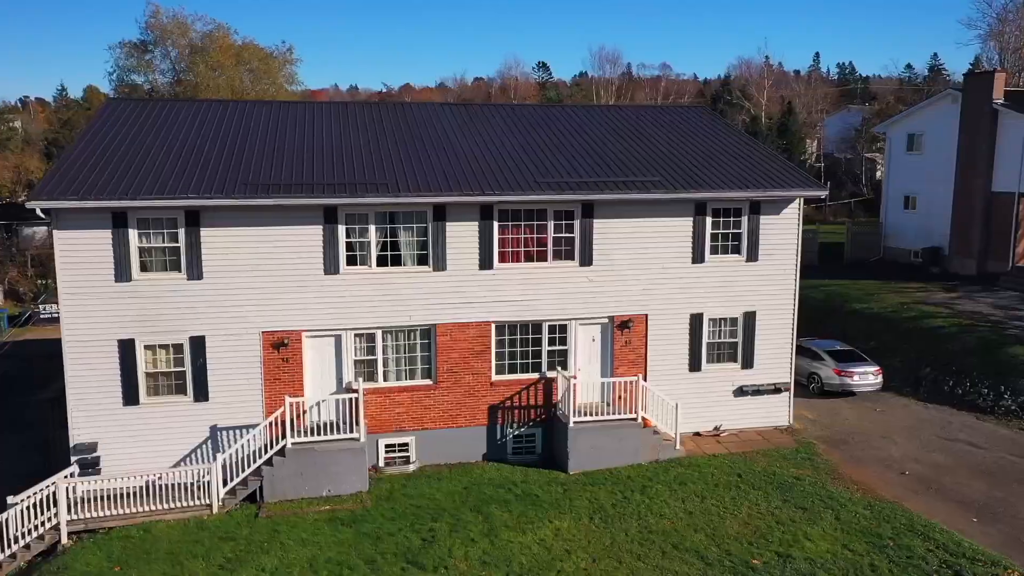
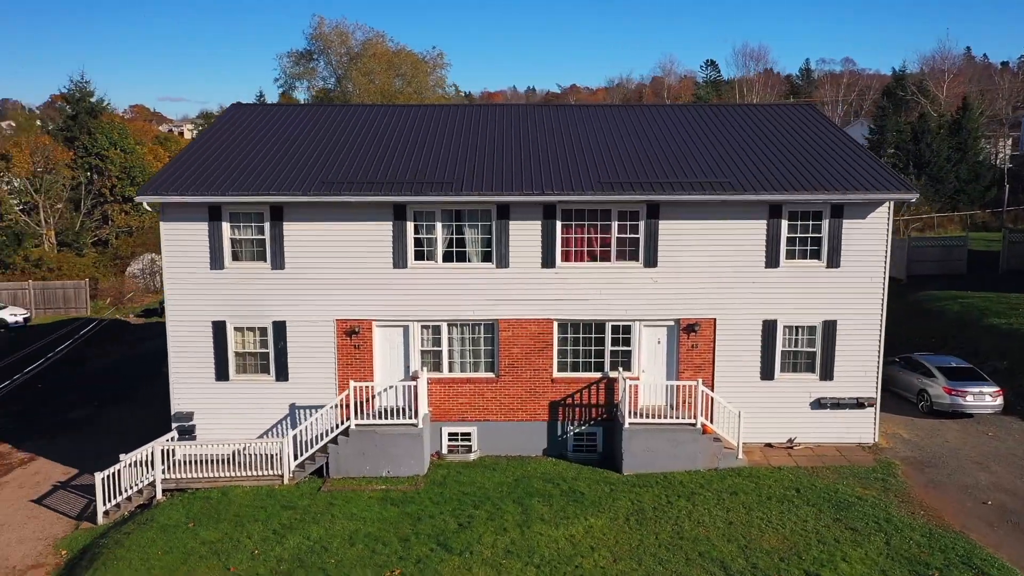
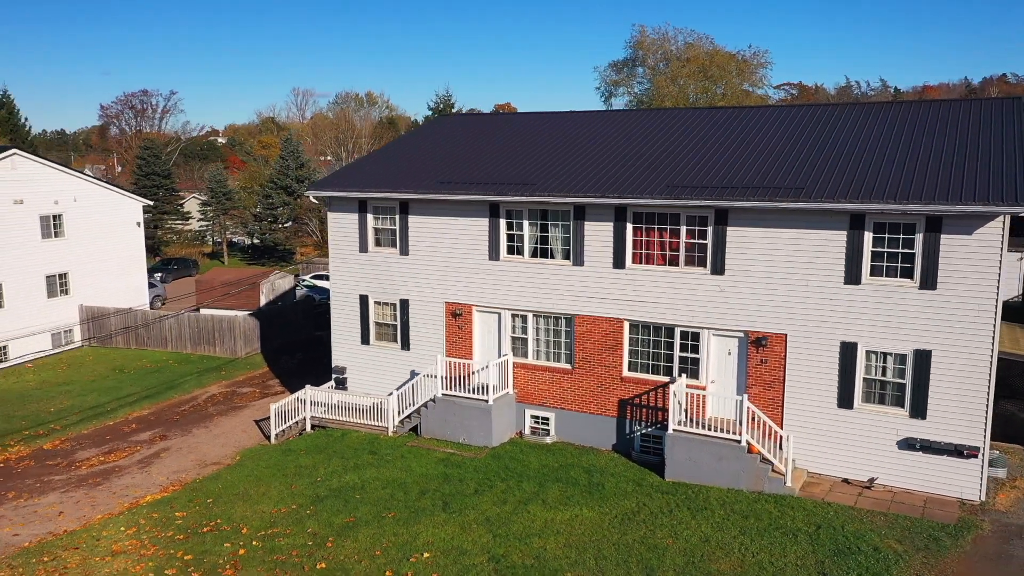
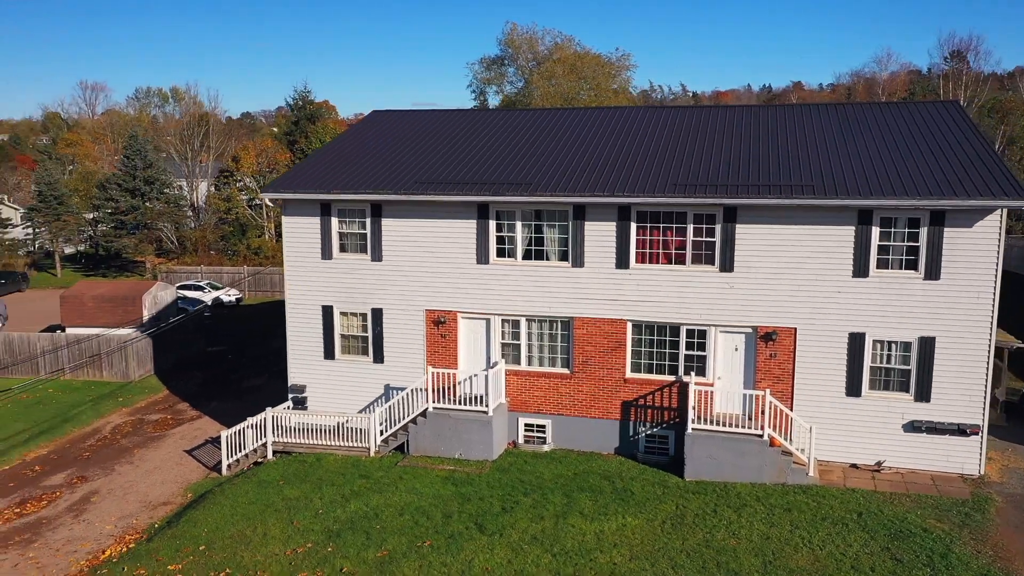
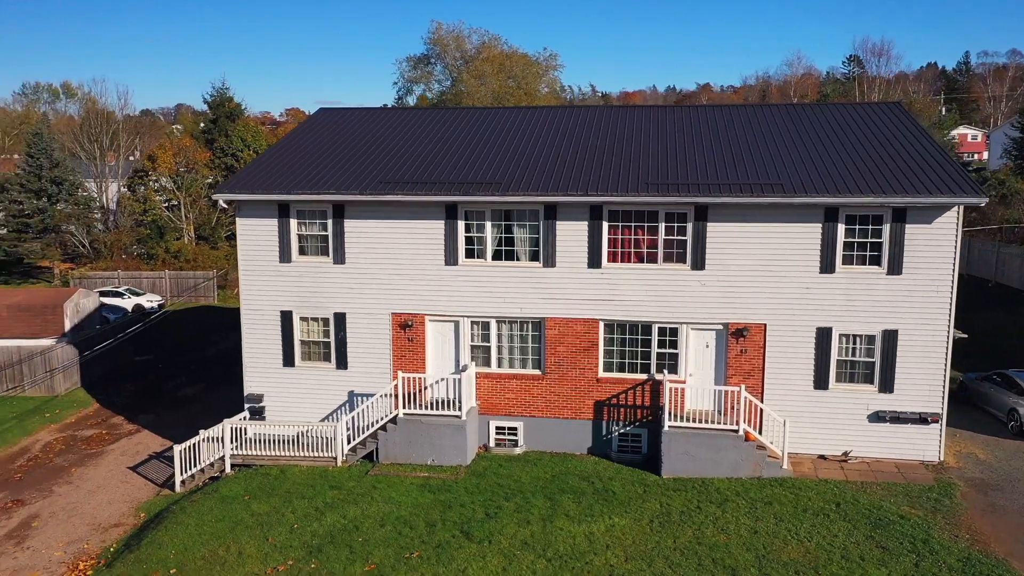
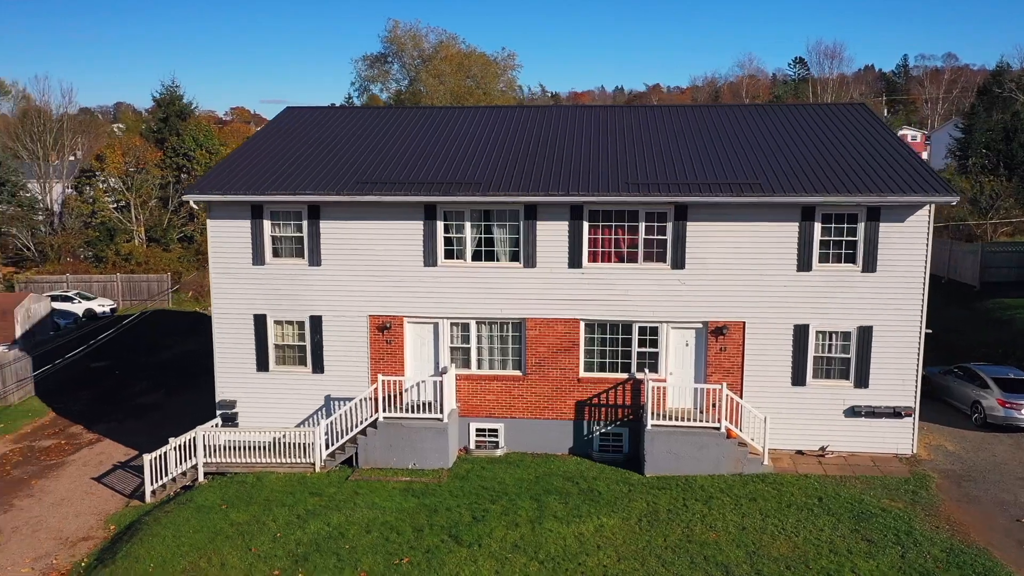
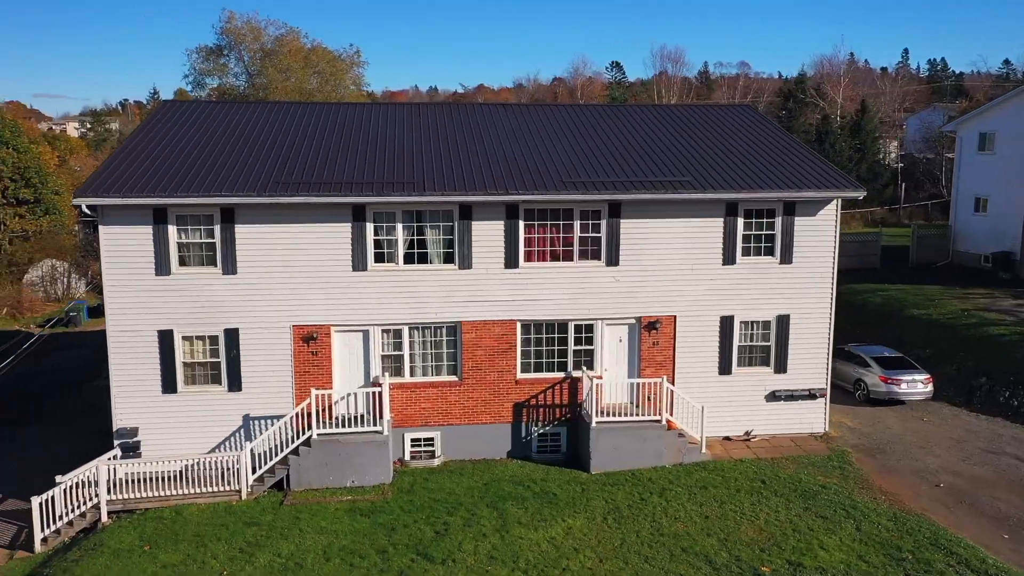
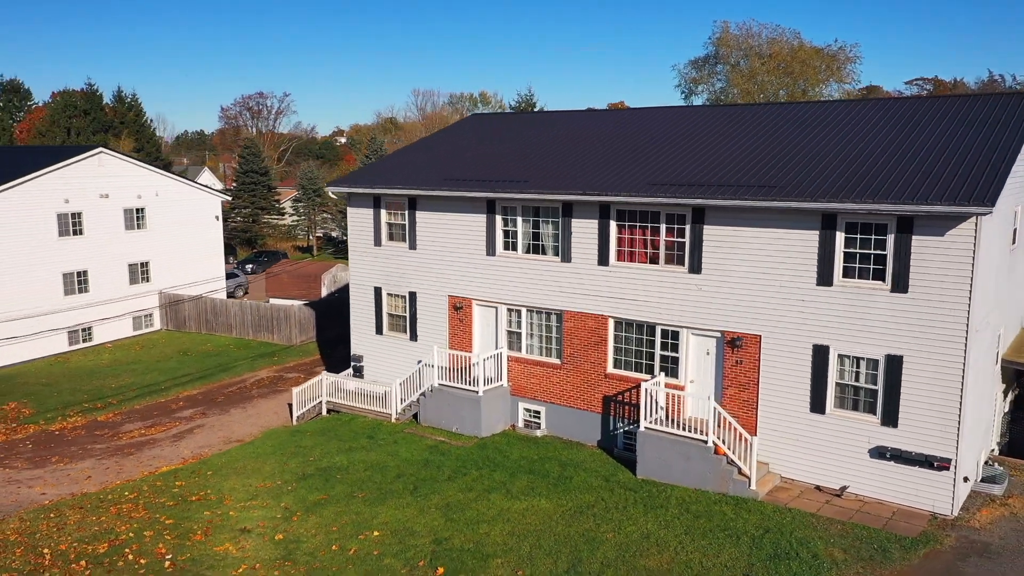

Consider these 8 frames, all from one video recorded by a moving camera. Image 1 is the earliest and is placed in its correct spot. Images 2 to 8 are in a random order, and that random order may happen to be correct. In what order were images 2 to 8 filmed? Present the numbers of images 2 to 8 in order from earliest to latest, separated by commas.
7, 2, 6, 5, 4, 3, 8
